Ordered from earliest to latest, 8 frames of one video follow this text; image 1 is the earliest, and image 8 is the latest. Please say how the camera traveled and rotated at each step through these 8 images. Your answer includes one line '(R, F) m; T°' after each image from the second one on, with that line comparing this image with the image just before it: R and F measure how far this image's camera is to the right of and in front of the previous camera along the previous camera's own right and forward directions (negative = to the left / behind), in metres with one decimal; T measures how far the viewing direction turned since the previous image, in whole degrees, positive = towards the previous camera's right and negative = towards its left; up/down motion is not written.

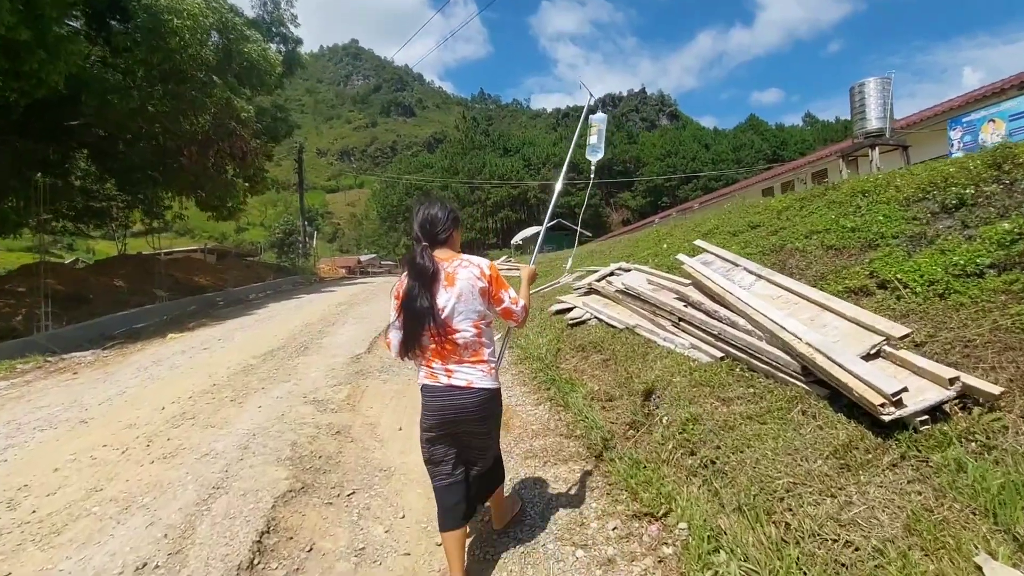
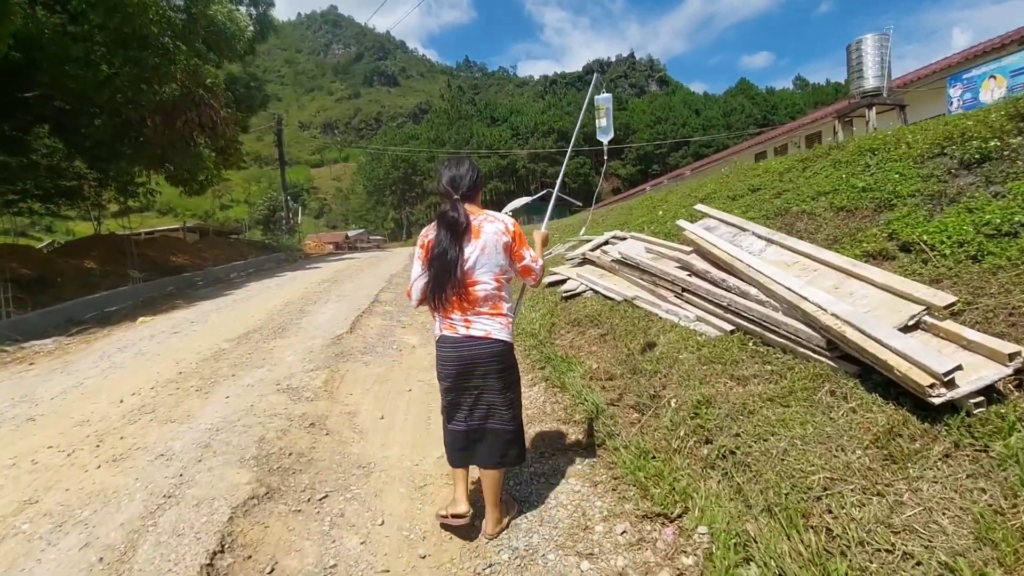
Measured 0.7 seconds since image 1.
(0.0, +0.4) m; +1°
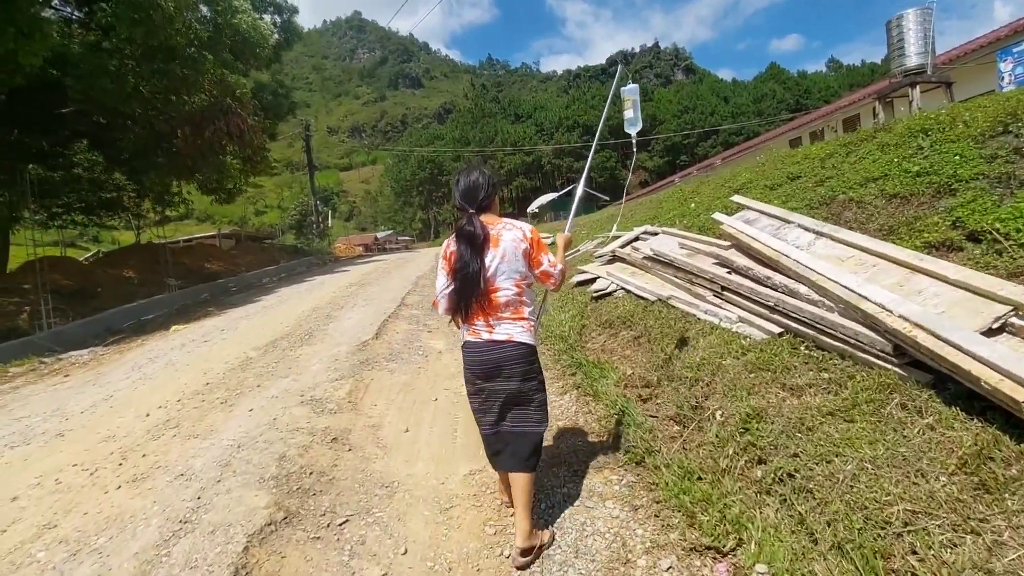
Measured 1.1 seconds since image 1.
(0.0, +0.2) m; -3°
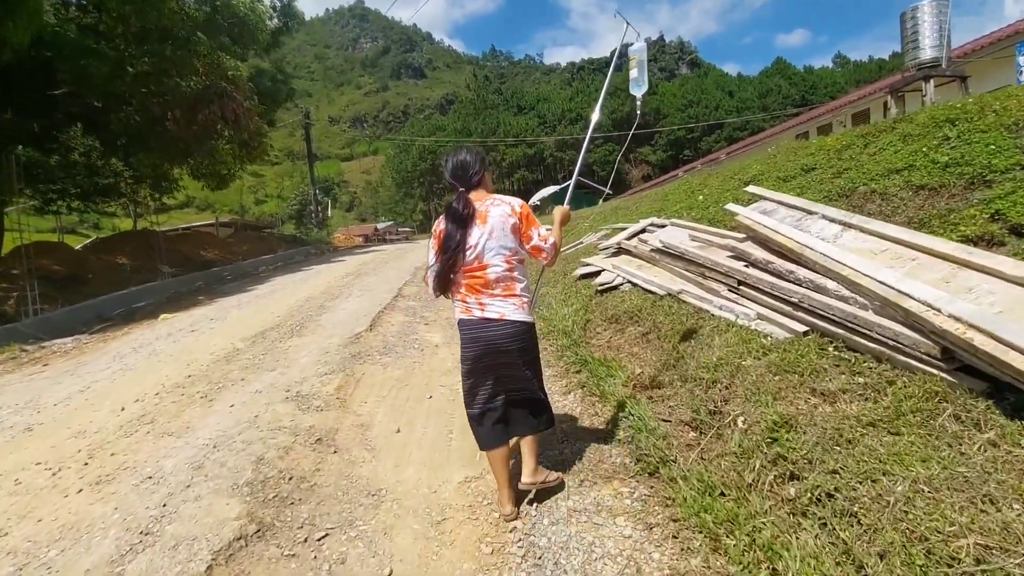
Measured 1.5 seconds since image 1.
(0.0, +0.3) m; 0°
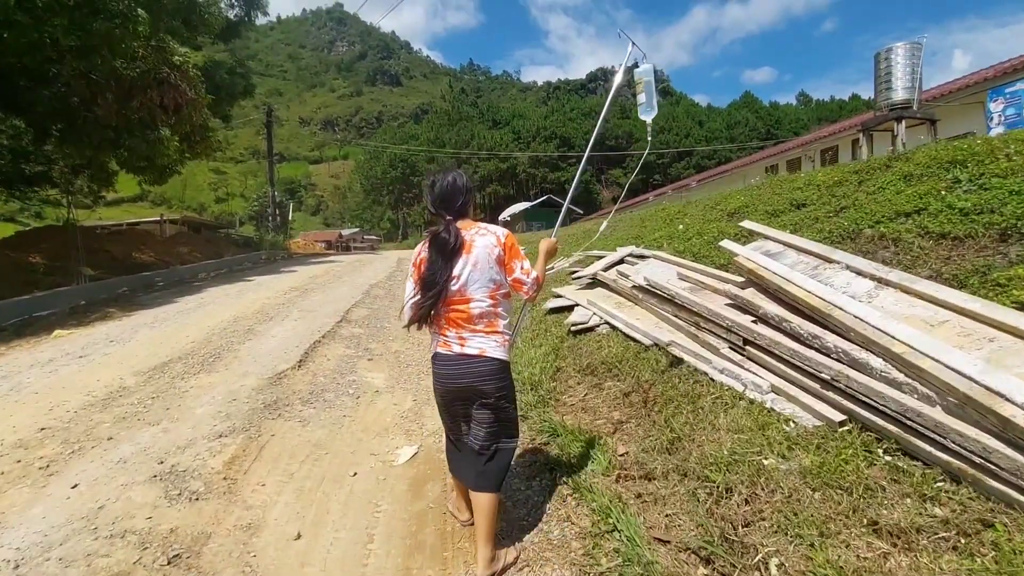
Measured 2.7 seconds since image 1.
(+0.1, +0.9) m; +4°
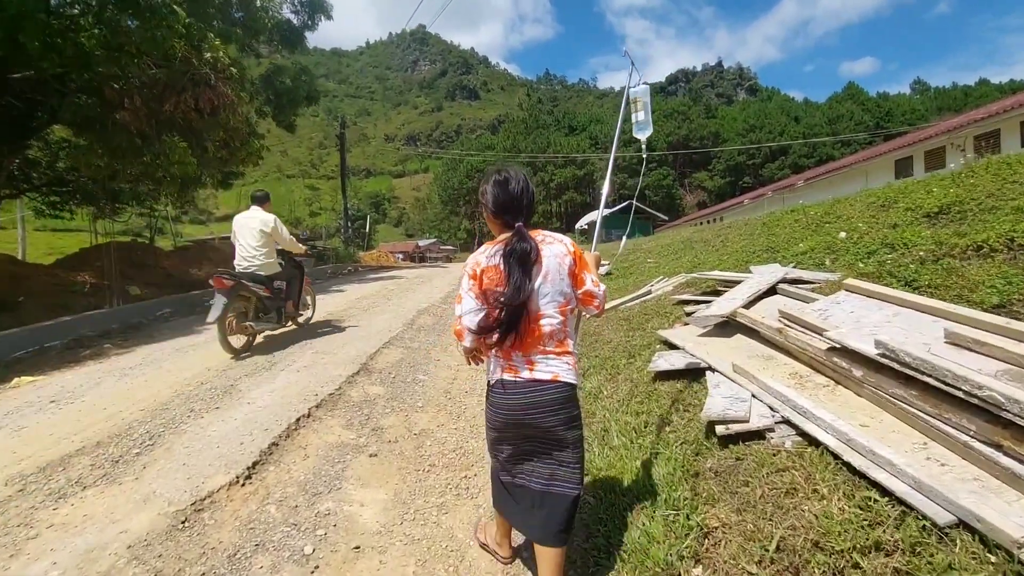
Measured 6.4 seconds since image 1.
(-0.1, +2.3) m; -8°
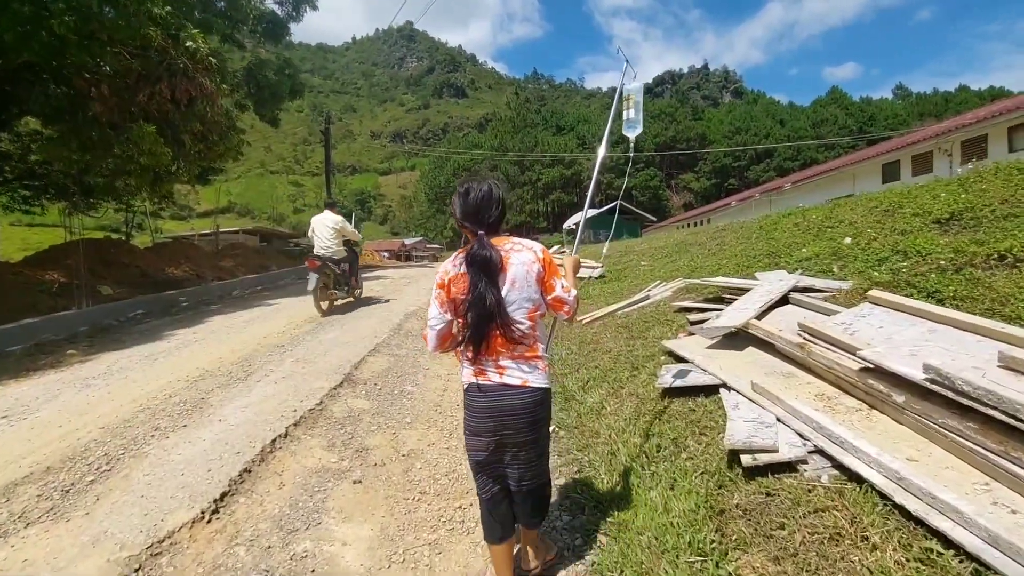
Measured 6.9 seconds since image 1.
(-0.1, +0.3) m; +2°
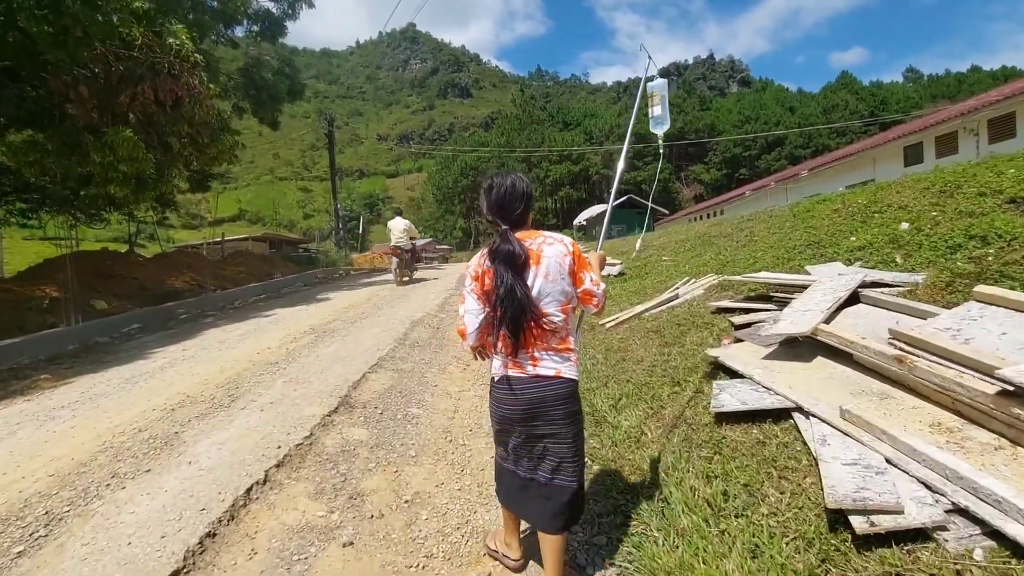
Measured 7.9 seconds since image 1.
(0.0, +0.7) m; -1°
